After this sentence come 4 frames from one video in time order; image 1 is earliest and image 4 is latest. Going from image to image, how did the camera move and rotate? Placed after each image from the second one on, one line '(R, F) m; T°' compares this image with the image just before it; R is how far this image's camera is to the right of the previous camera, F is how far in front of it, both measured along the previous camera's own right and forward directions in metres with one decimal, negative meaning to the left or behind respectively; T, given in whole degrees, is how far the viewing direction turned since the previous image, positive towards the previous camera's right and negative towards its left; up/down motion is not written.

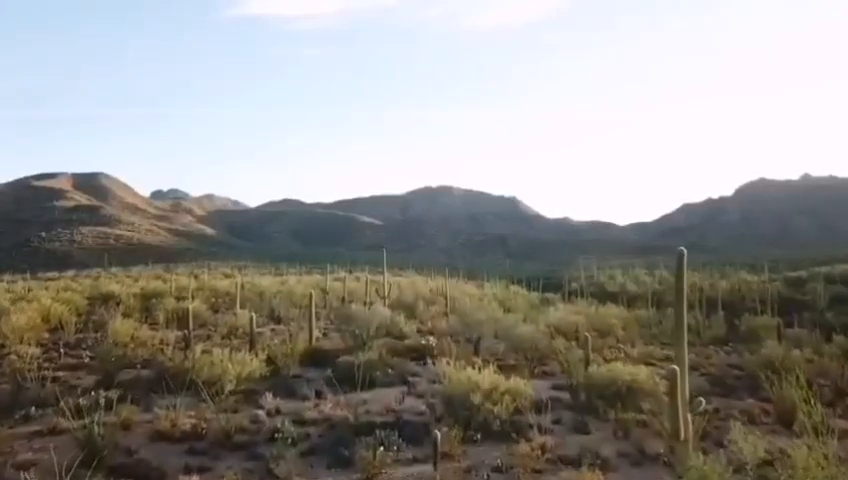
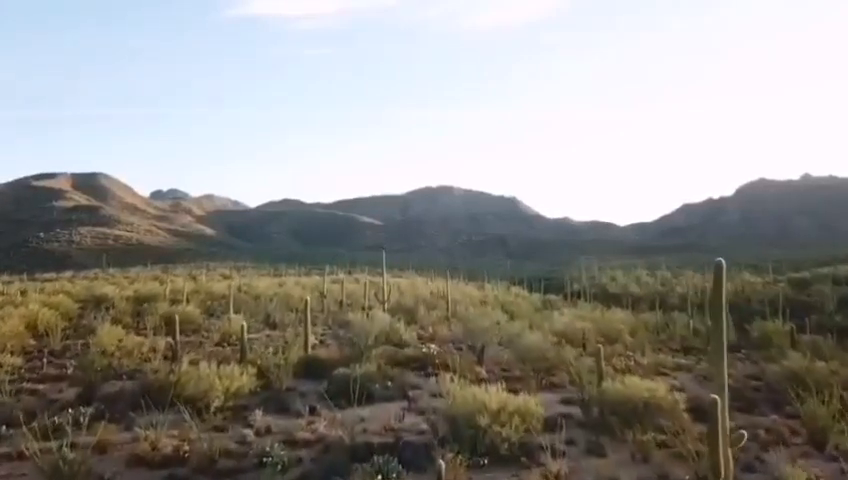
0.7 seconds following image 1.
(0.0, +0.9) m; 0°
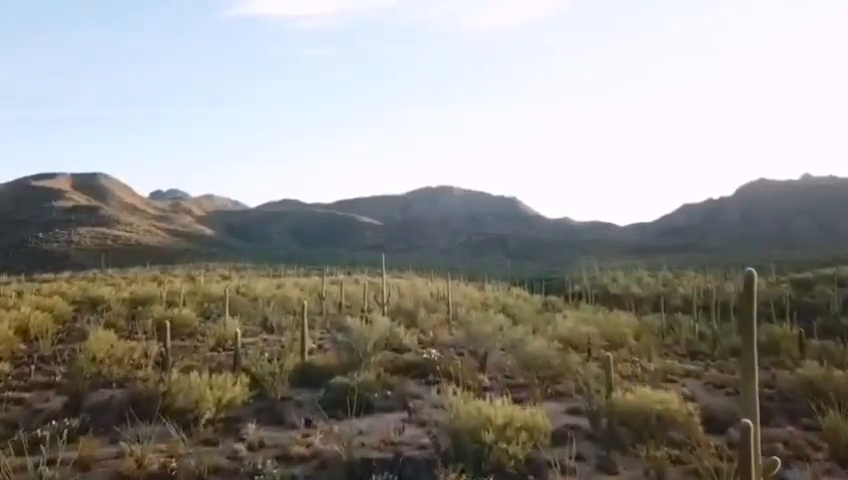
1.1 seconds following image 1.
(0.0, +0.6) m; 0°
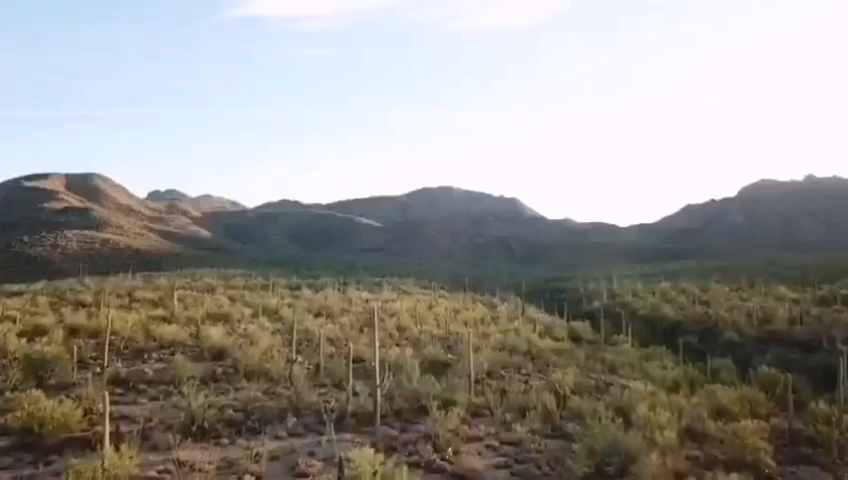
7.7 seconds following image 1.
(-0.3, +9.1) m; 0°
